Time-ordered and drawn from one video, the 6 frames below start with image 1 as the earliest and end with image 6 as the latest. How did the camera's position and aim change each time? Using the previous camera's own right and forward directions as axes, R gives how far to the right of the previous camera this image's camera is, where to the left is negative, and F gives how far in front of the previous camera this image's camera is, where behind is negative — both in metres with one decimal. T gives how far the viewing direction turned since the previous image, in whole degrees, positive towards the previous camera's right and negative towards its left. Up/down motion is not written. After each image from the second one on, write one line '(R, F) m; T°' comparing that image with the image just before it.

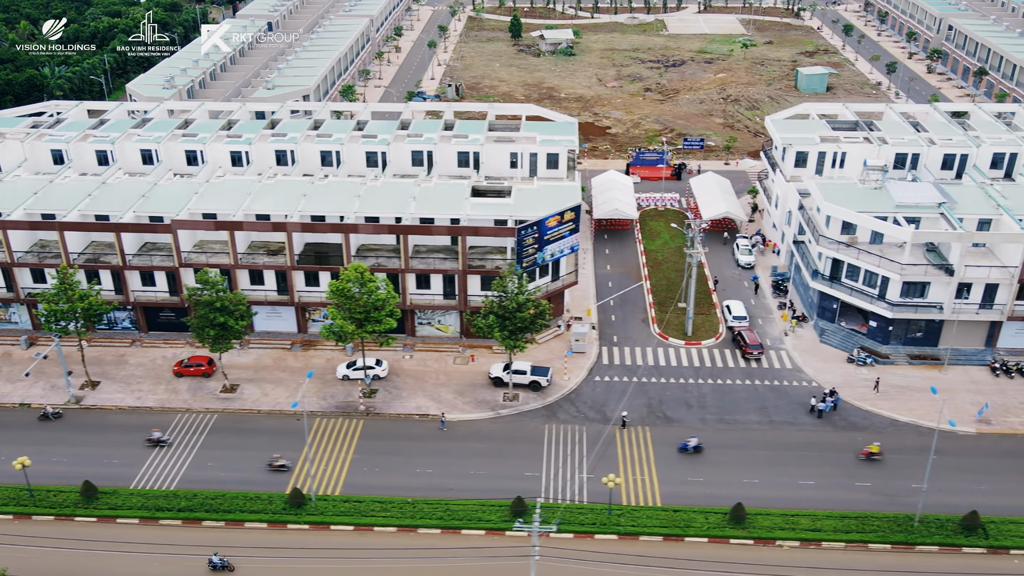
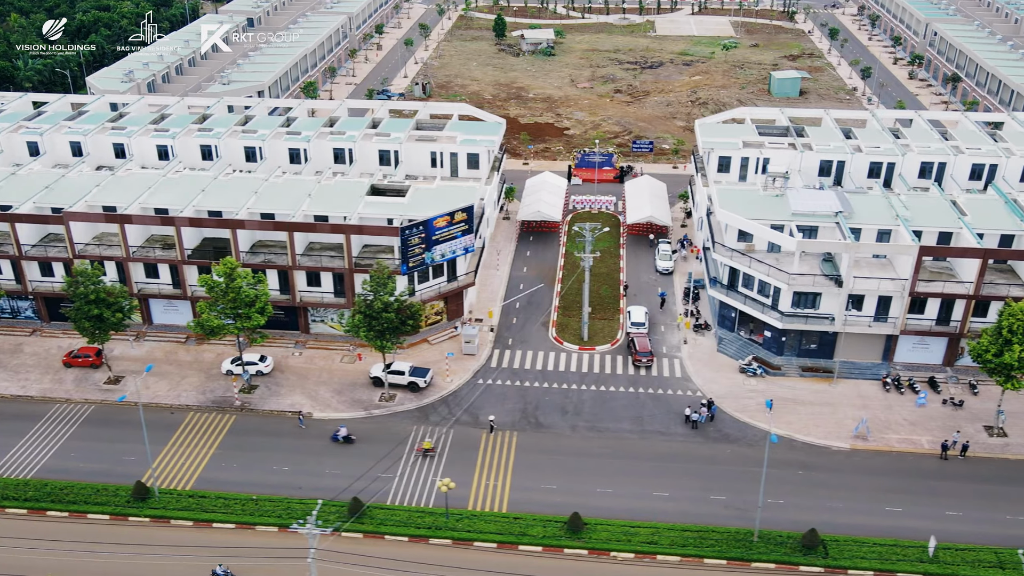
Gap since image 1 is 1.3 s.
(+12.2, +0.8) m; -2°
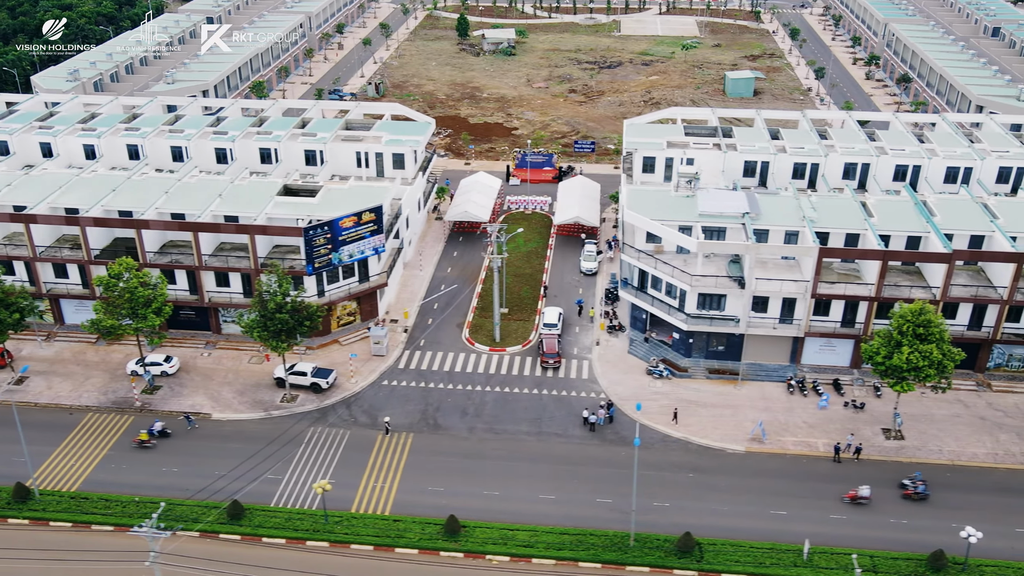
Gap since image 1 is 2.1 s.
(+7.5, +0.3) m; 0°
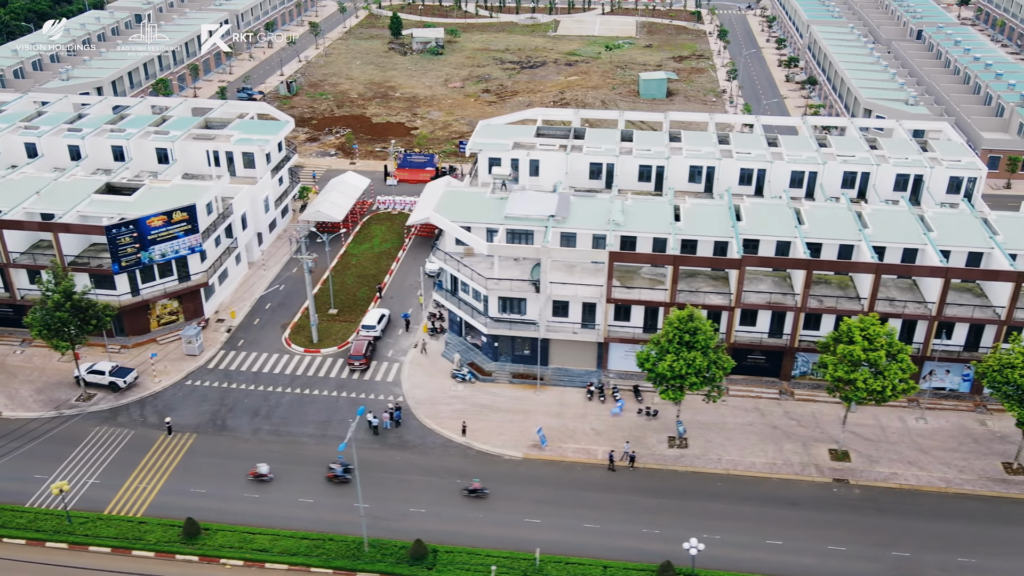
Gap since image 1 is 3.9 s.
(+16.3, +0.8) m; -1°
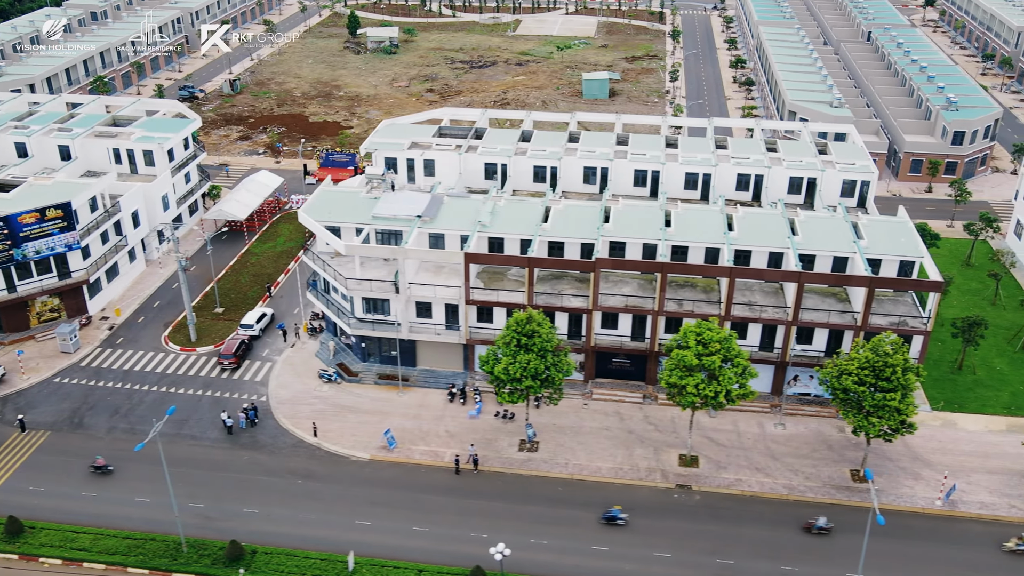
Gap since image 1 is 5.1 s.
(+11.2, +0.5) m; -1°
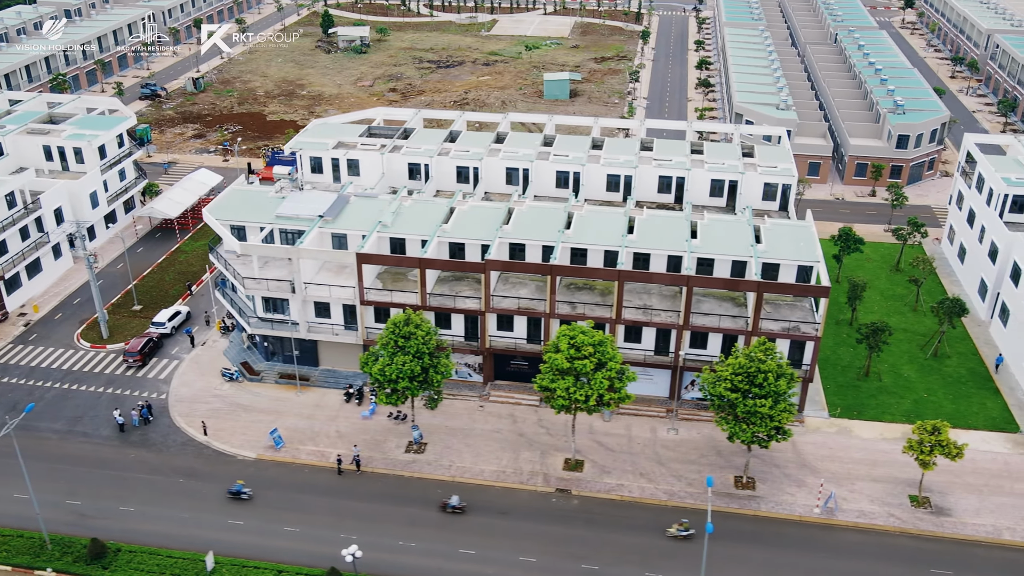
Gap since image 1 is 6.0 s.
(+8.7, +0.4) m; -1°
